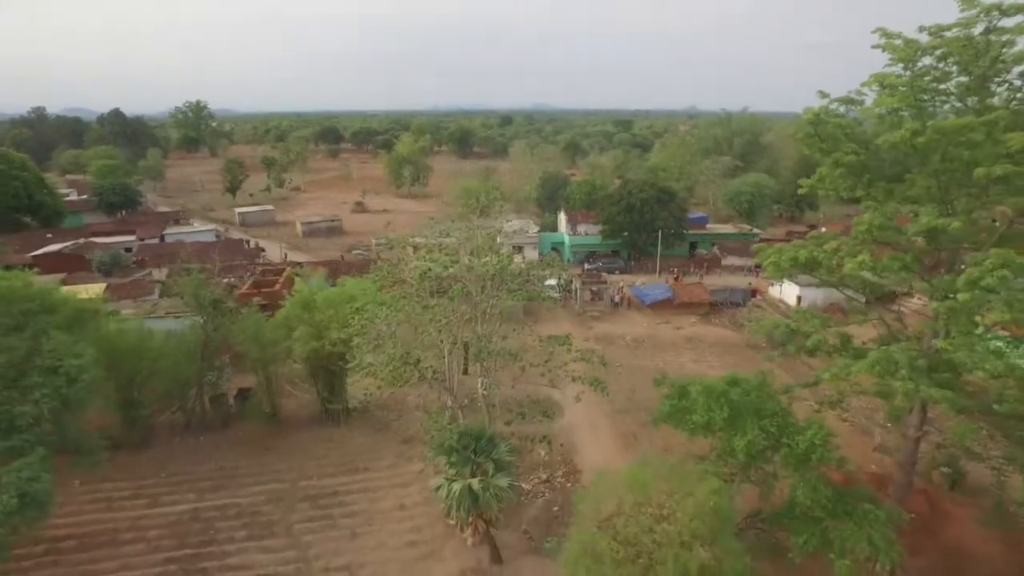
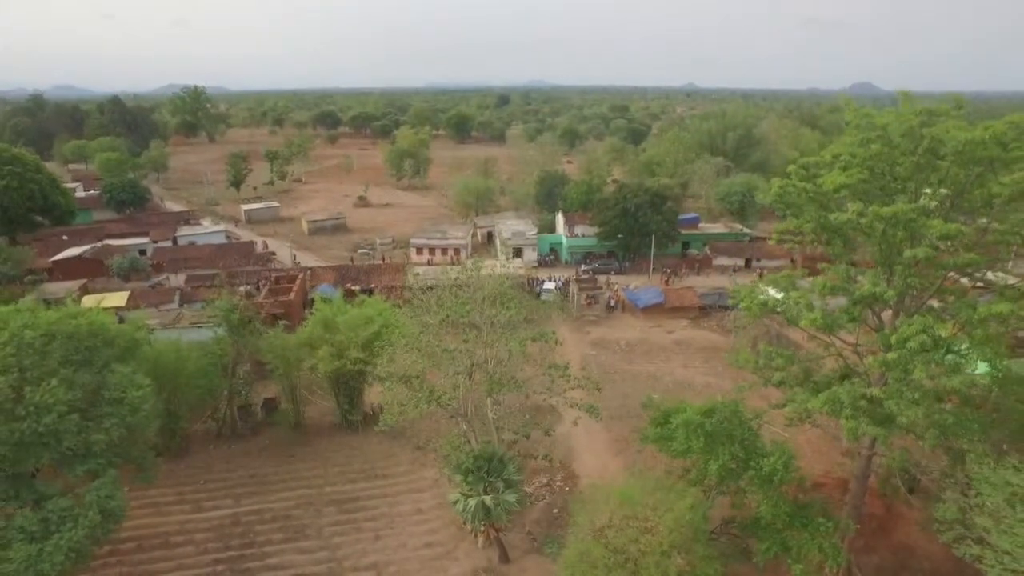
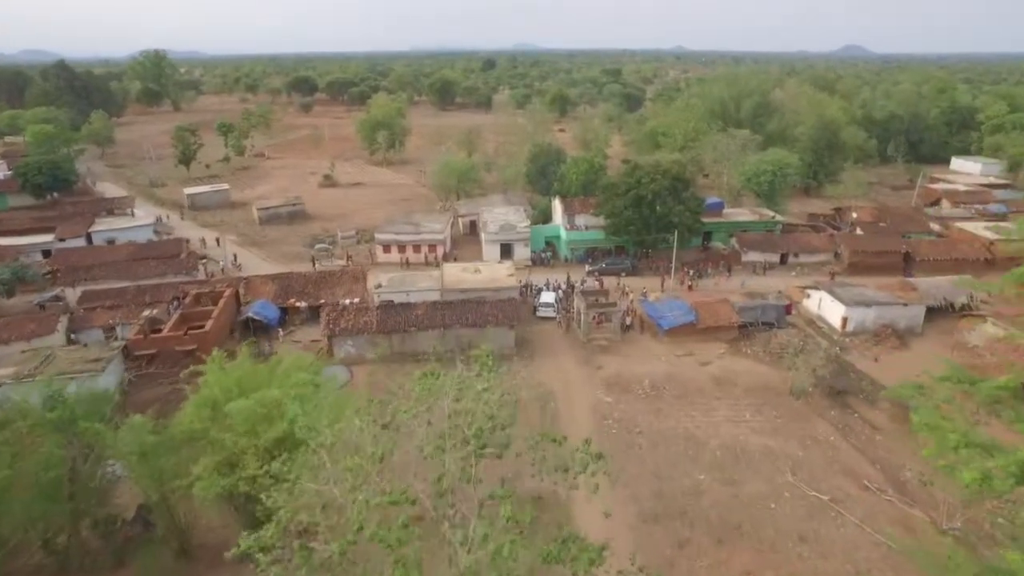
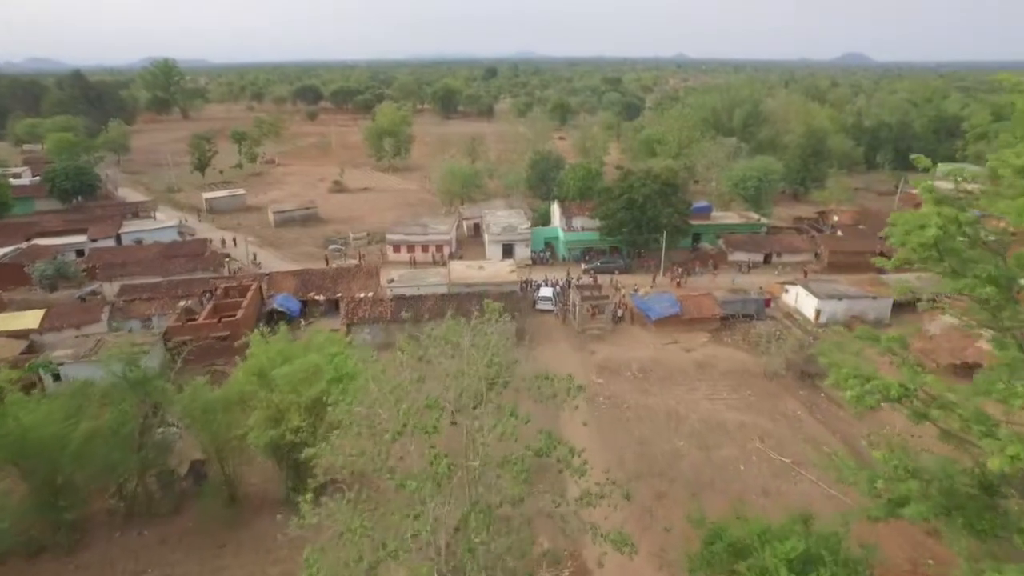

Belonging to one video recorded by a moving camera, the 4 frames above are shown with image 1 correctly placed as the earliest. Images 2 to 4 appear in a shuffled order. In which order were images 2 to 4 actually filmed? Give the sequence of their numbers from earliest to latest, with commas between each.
2, 4, 3
